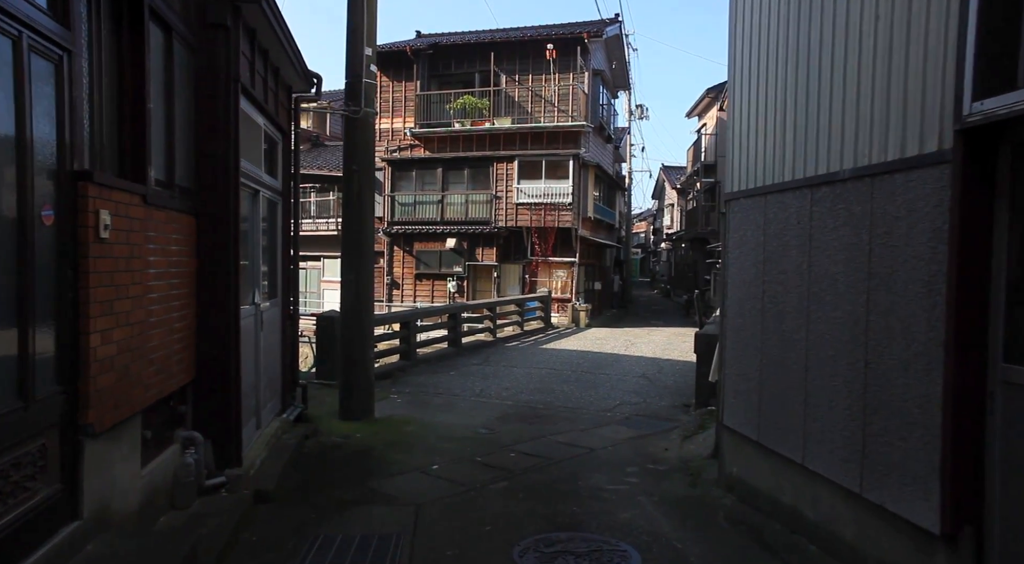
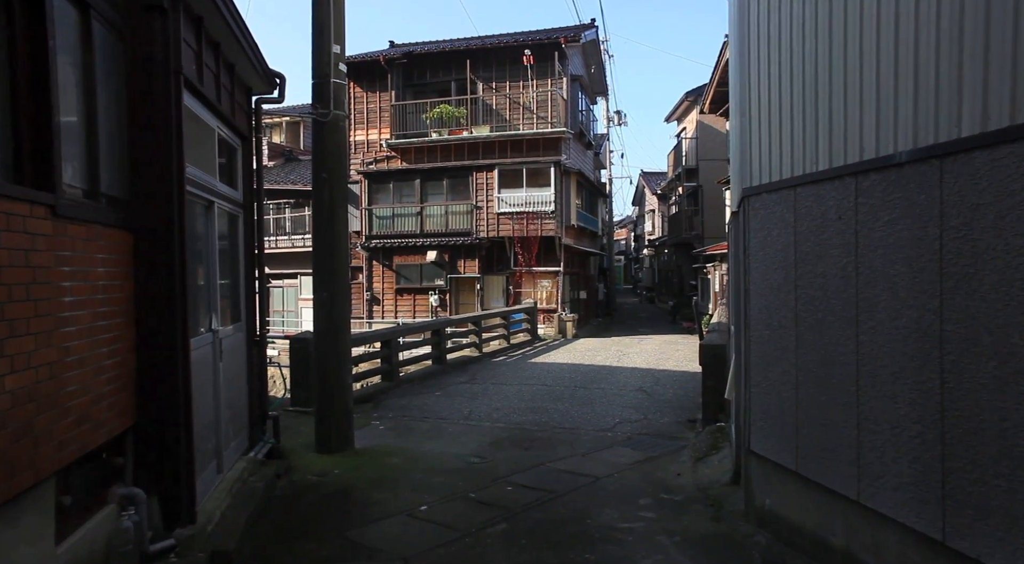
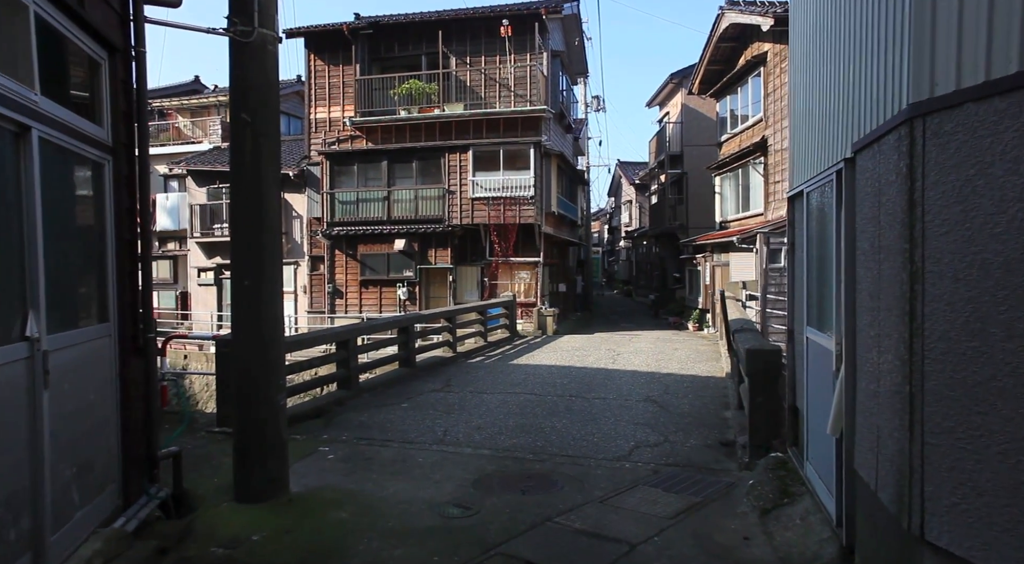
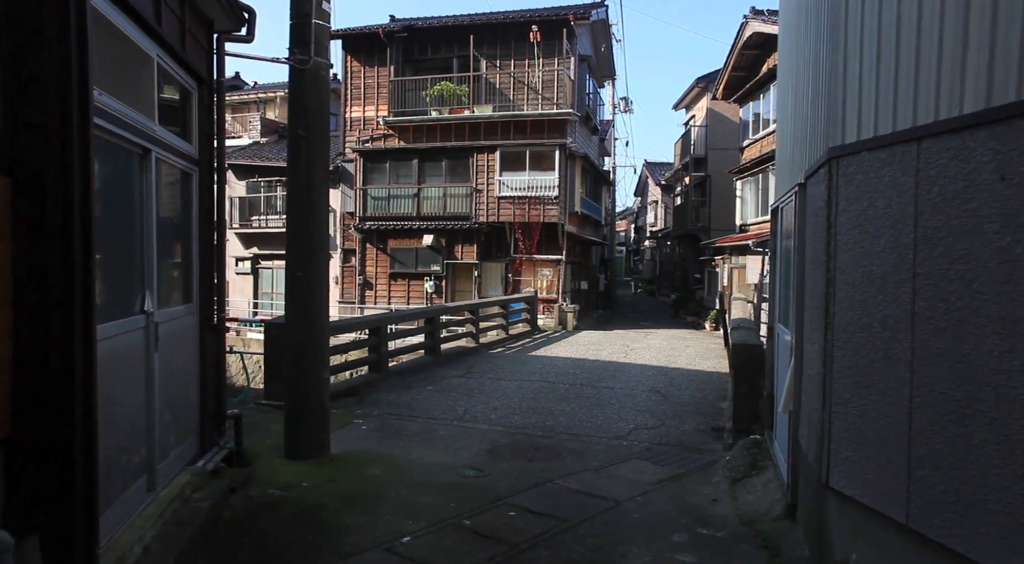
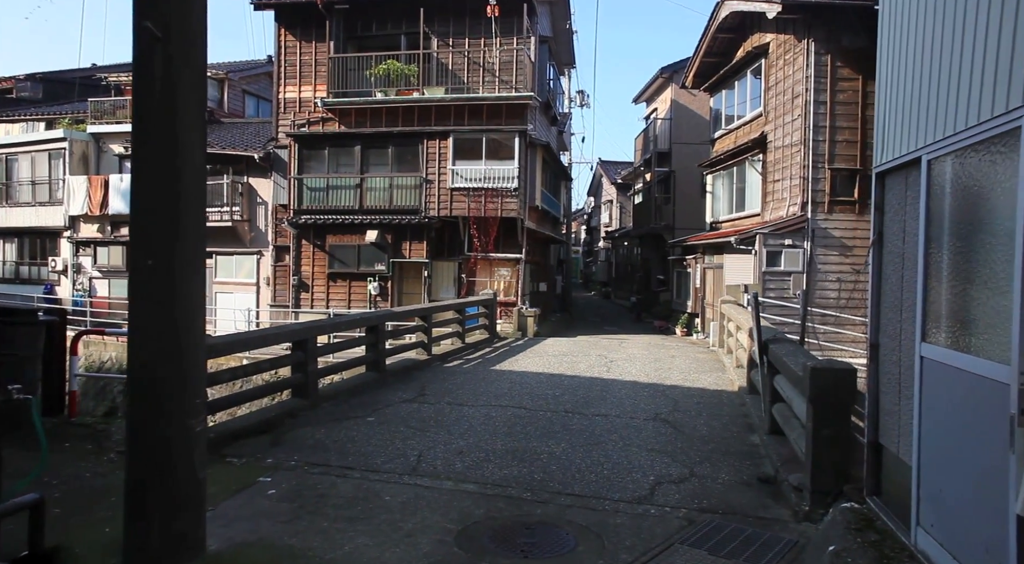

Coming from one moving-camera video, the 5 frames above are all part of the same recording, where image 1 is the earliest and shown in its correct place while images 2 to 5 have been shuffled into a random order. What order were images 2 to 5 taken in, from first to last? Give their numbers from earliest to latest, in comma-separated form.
2, 4, 3, 5
